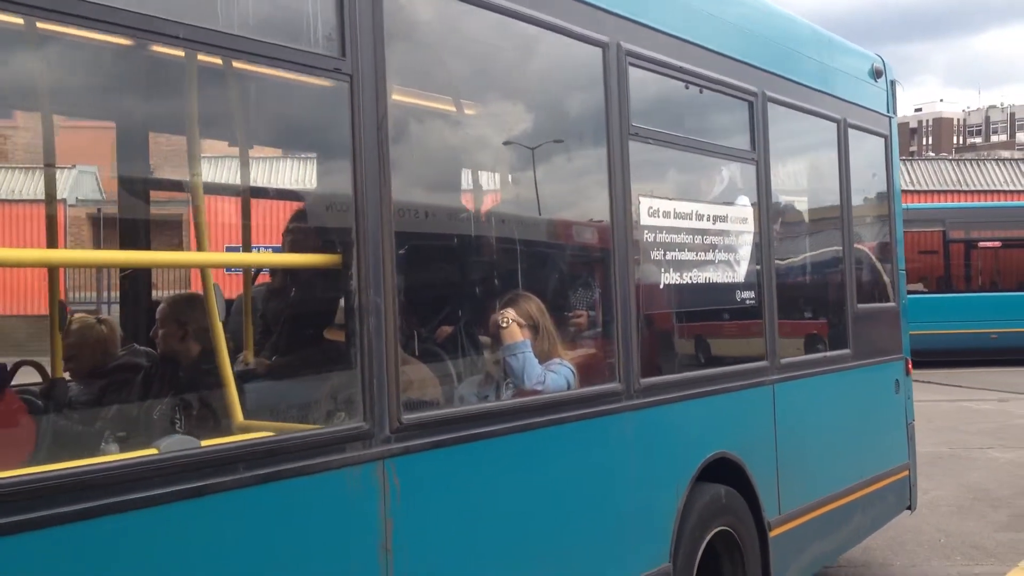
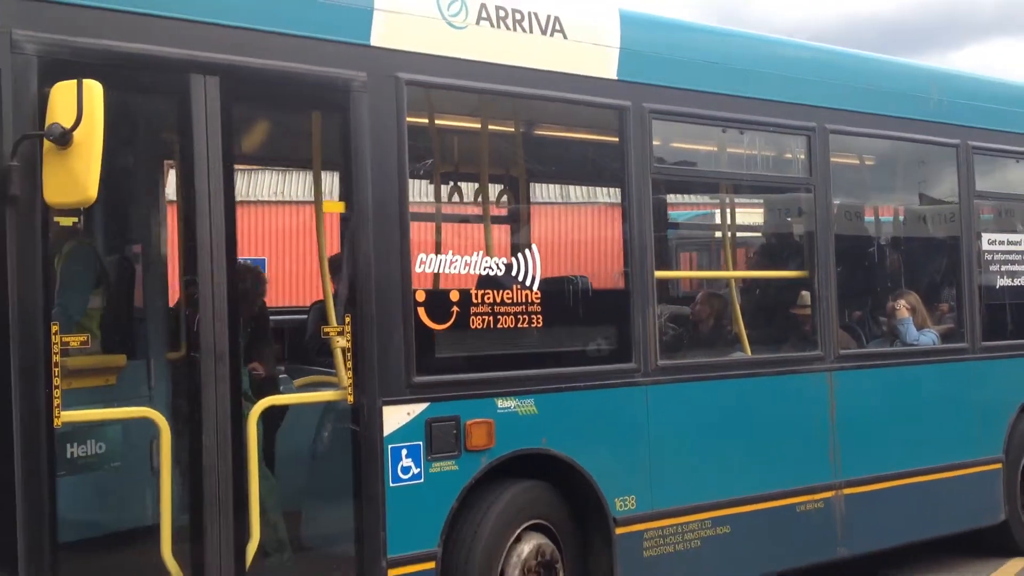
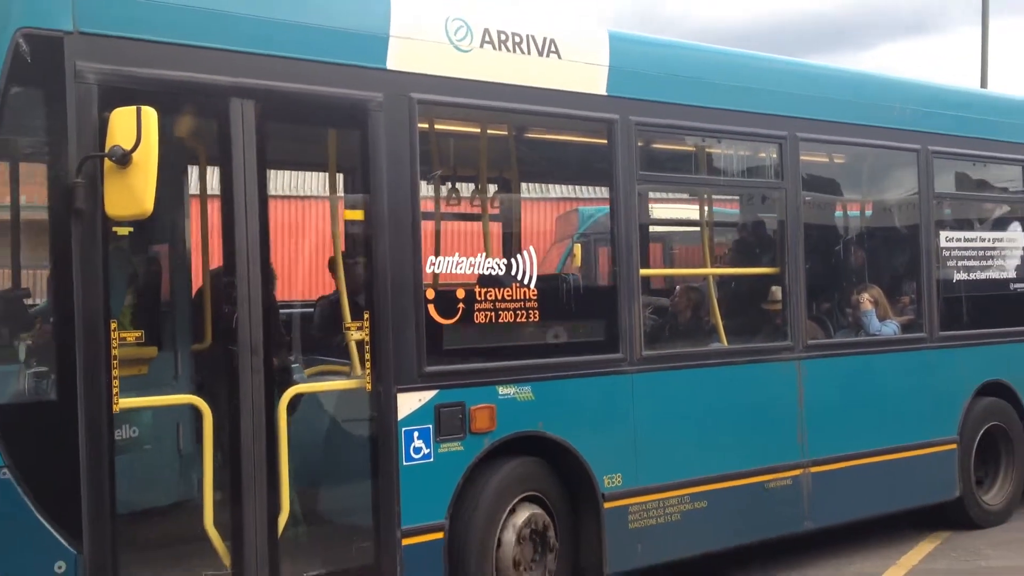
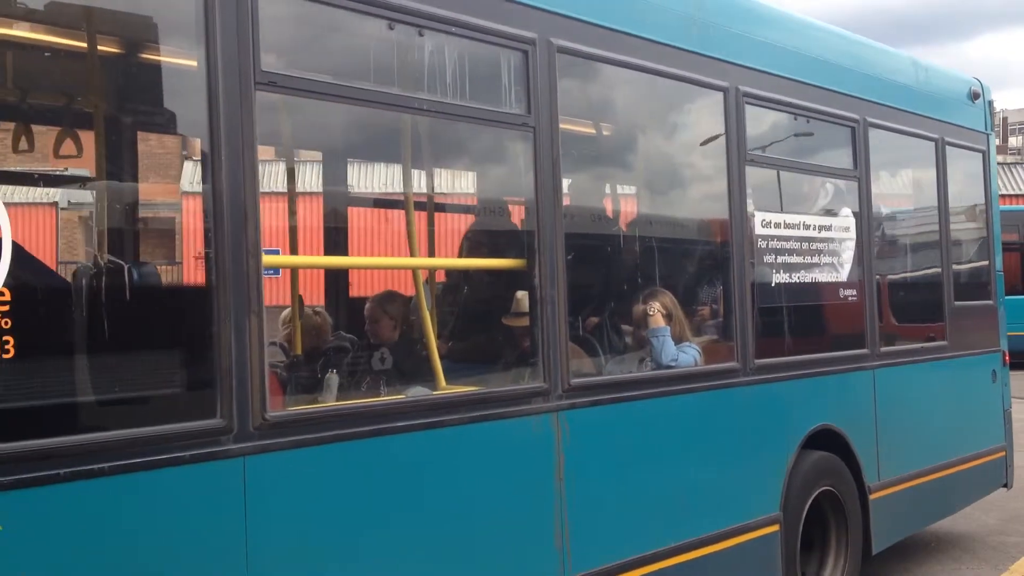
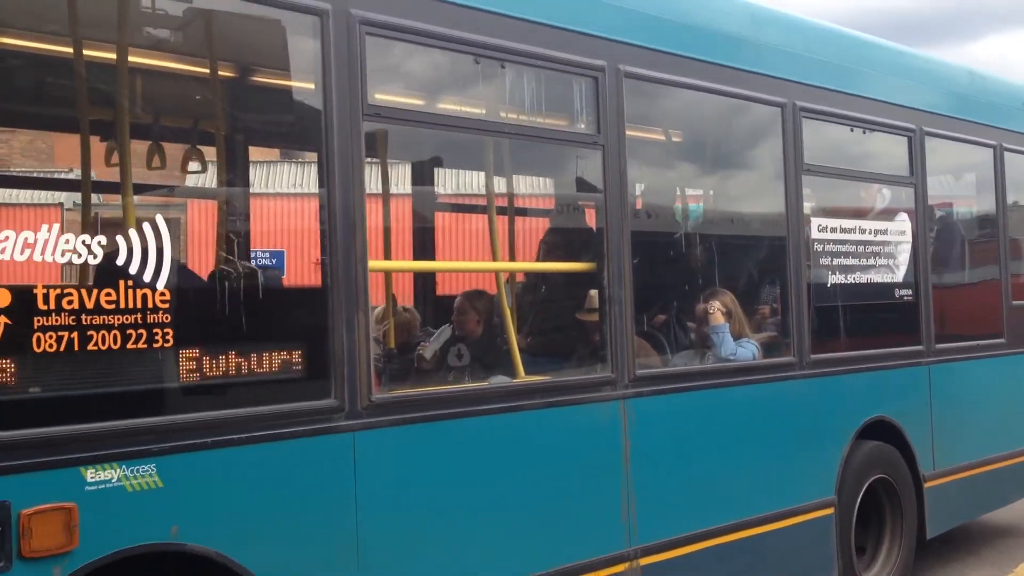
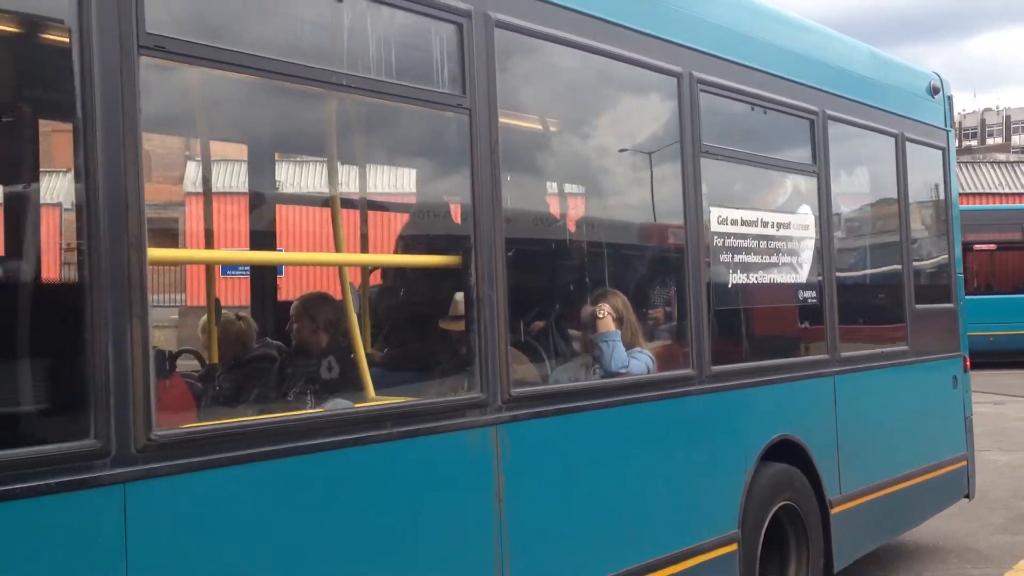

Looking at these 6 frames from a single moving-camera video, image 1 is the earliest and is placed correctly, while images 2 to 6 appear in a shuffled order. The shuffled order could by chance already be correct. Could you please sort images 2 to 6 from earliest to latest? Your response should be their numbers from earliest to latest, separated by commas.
6, 4, 5, 2, 3
